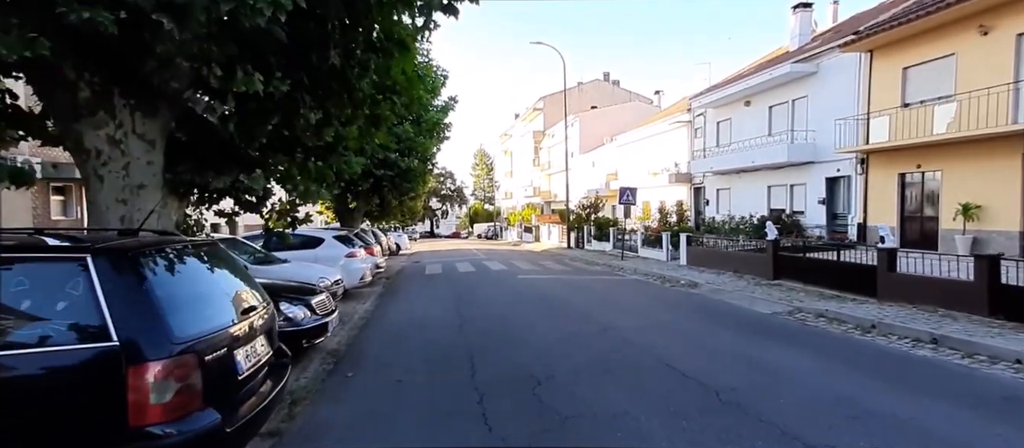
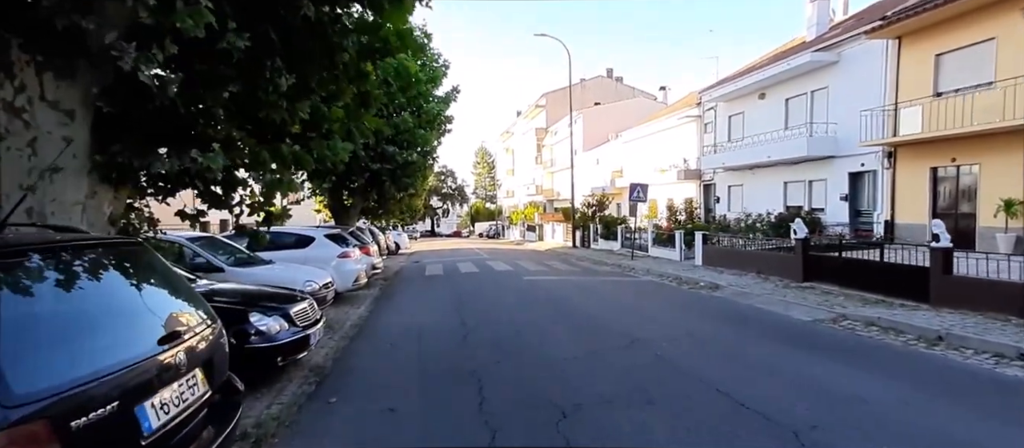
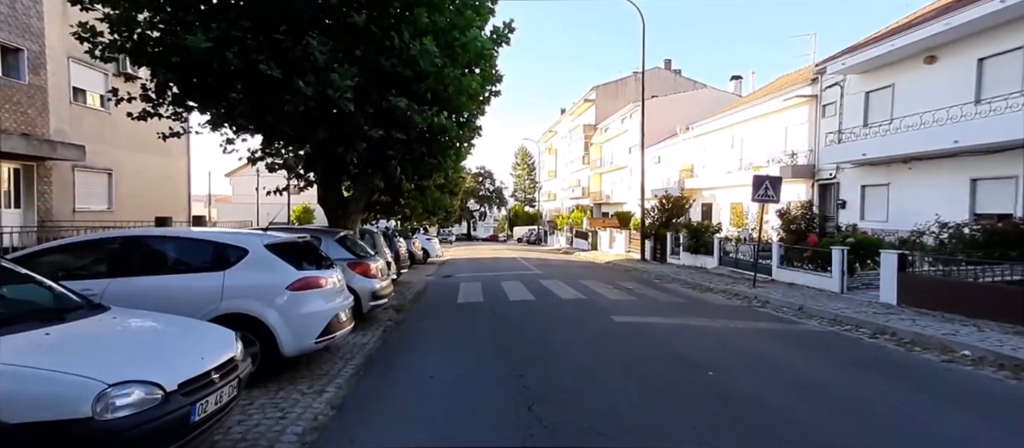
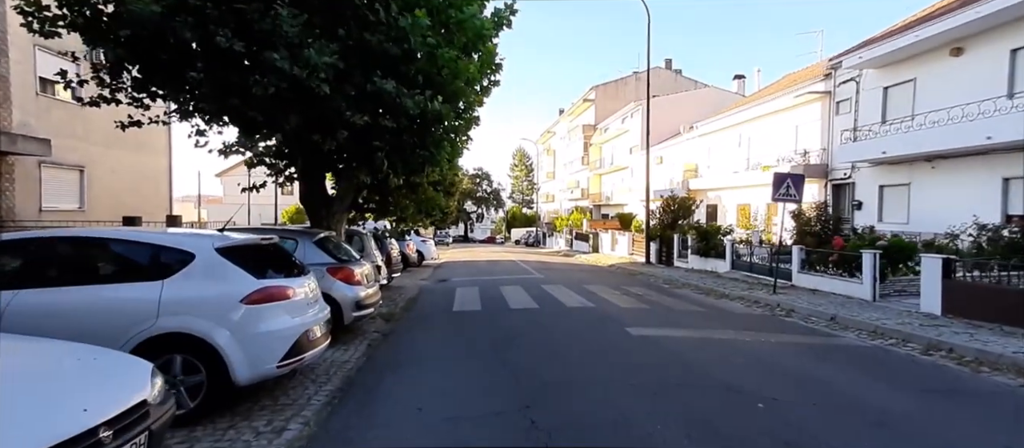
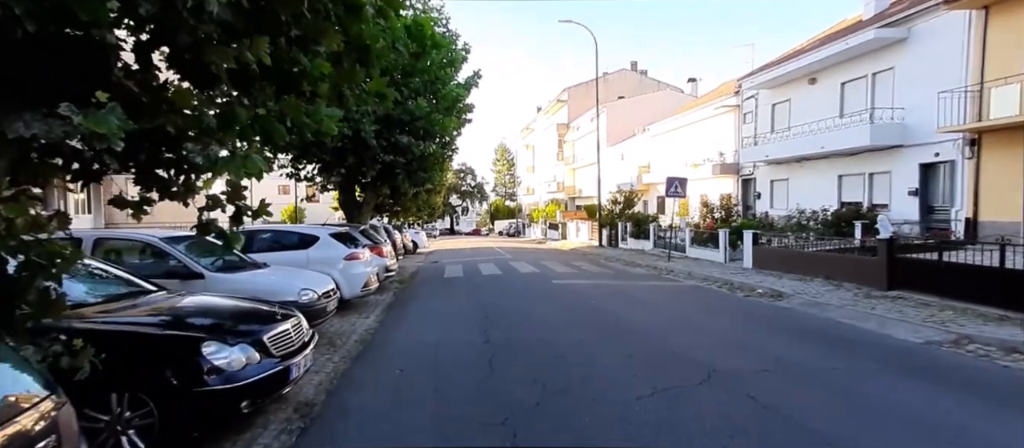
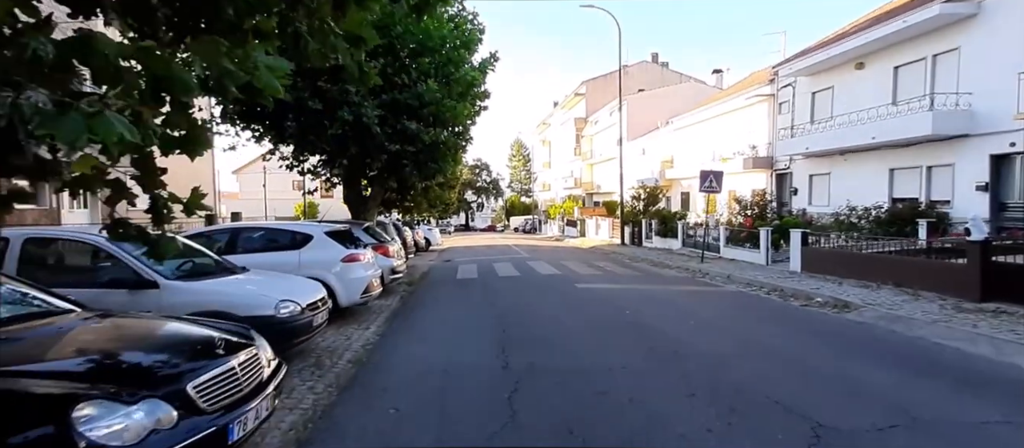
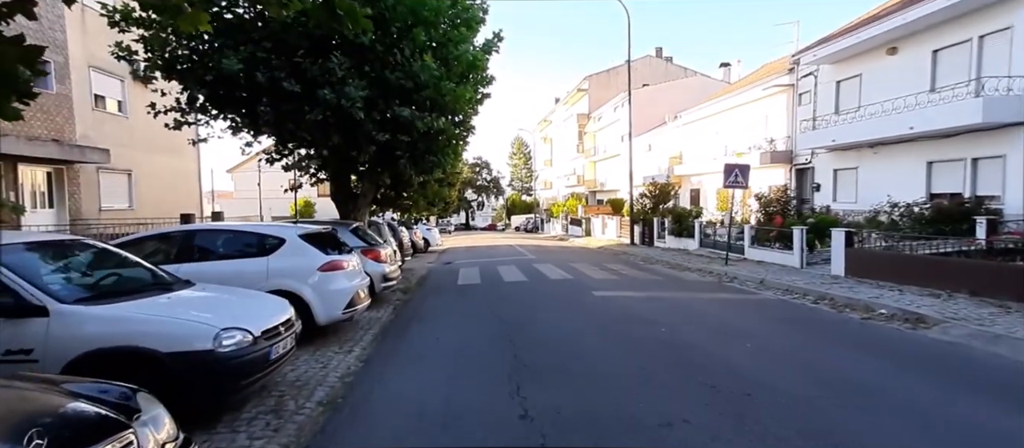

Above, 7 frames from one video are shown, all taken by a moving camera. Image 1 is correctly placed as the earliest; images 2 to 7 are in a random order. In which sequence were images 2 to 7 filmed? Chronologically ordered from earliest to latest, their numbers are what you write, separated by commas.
2, 5, 6, 7, 3, 4
